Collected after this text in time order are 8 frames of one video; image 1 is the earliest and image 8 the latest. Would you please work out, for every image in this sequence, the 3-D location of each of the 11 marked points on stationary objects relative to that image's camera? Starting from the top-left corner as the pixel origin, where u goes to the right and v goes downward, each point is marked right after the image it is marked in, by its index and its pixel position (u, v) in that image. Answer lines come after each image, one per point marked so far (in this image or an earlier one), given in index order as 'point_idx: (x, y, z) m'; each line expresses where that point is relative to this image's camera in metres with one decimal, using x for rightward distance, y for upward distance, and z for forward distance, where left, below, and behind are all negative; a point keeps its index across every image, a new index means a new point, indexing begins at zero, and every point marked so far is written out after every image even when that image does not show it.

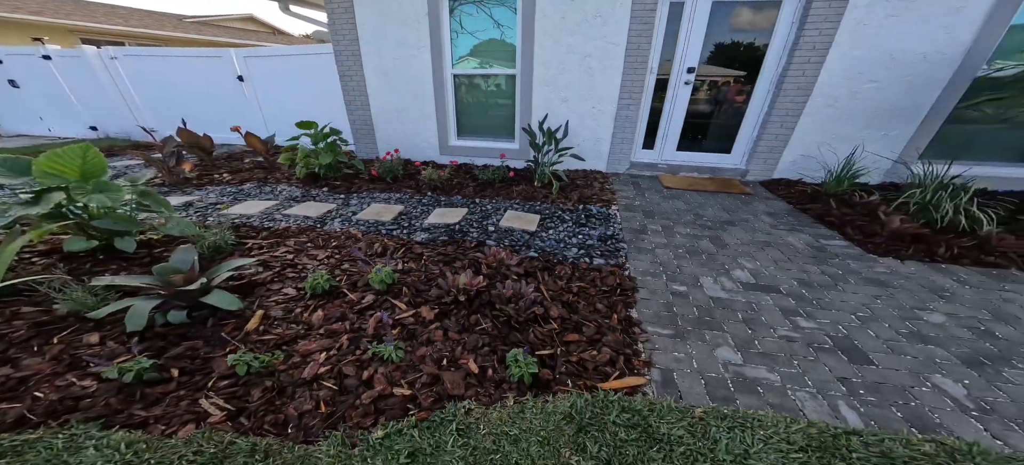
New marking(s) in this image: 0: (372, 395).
0: (-0.6, -0.7, +1.4) m
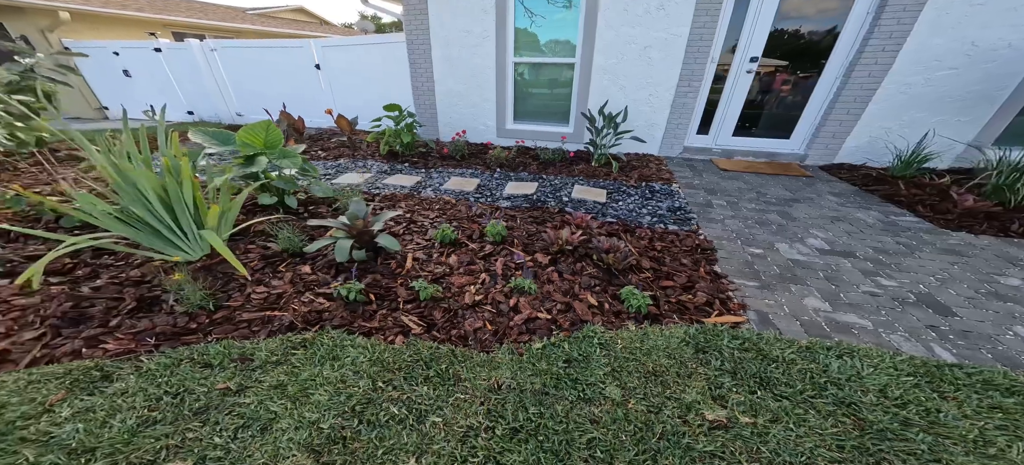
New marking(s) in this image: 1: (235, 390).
0: (0.0, -0.4, +1.7) m
1: (-1.1, -0.6, +1.3) m
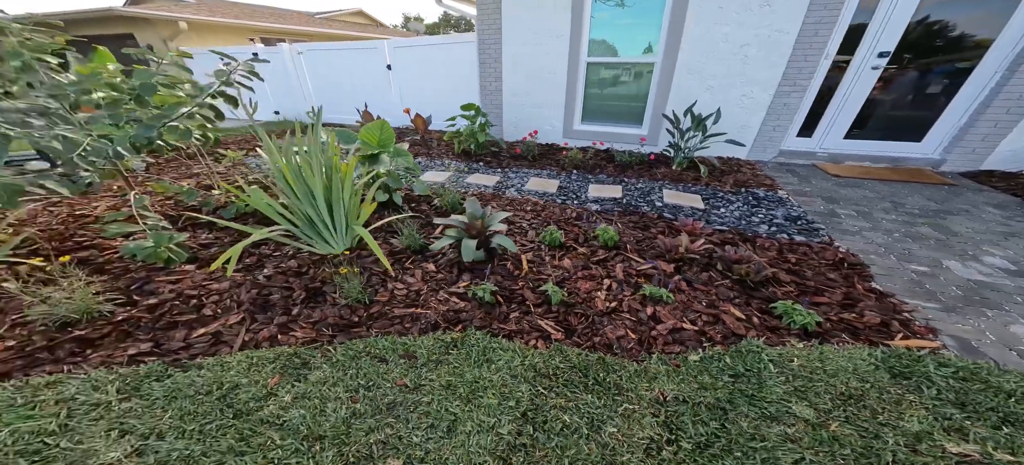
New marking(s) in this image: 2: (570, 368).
0: (+0.8, -0.5, +1.6) m
1: (-0.4, -0.6, +1.3) m
2: (+0.3, -0.6, +1.4) m
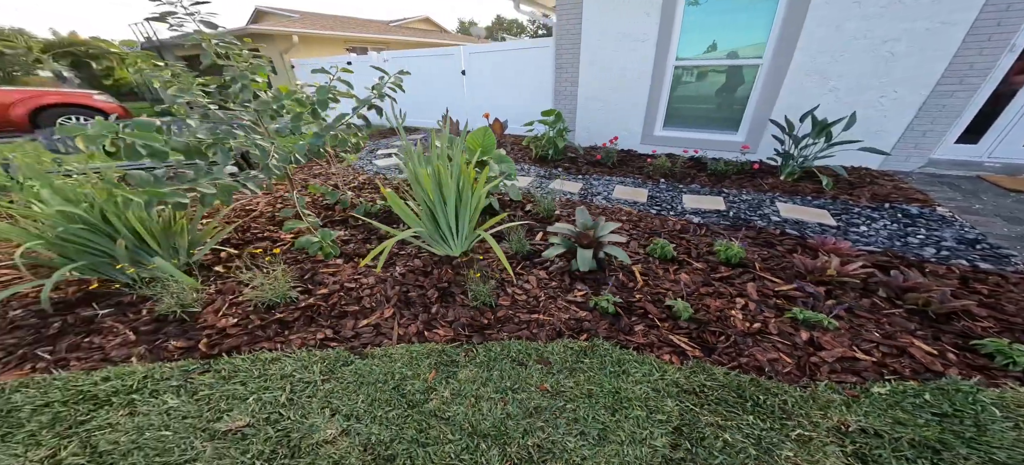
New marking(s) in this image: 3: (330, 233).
0: (+1.4, -0.6, +1.4) m
1: (+0.2, -0.6, +1.3) m
2: (+0.8, -0.7, +1.4) m
3: (-1.0, 0.0, +1.8) m
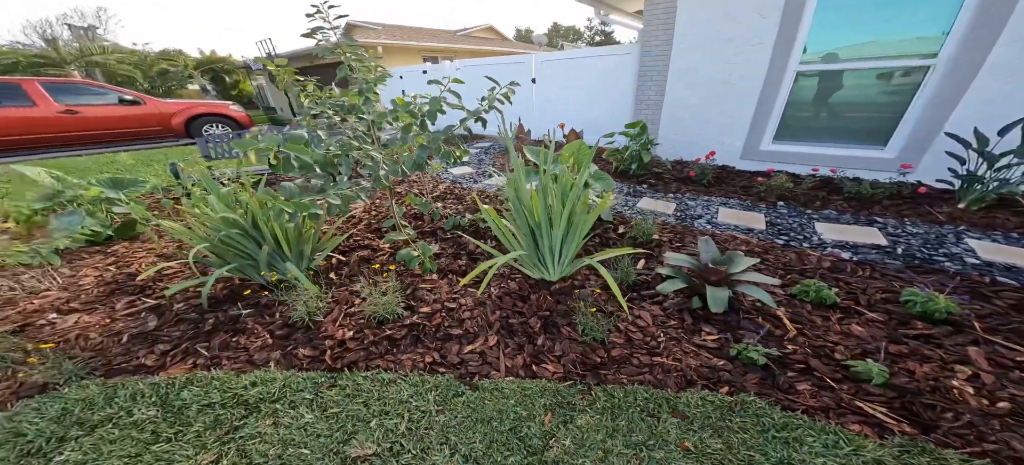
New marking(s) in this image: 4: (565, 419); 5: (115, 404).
0: (+1.8, -0.8, +1.0) m
1: (+0.6, -0.7, +1.1) m
2: (+1.3, -0.8, +1.0) m
3: (-0.4, -0.1, +1.8) m
4: (+0.2, -0.7, +1.1) m
5: (-1.3, -0.6, +1.1) m
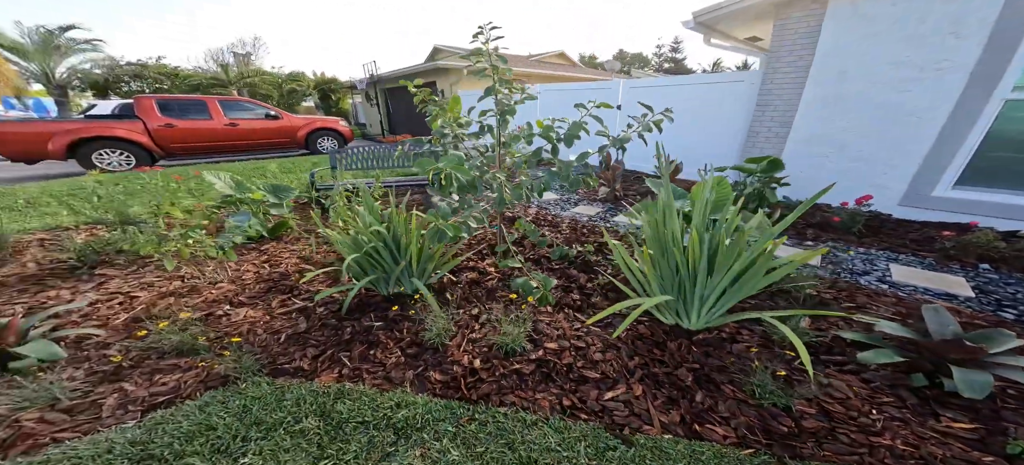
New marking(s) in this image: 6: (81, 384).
0: (+2.2, -1.0, +0.5) m
1: (+1.0, -0.9, +0.8) m
2: (+1.7, -1.0, +0.6) m
3: (+0.2, -0.2, +1.7) m
4: (+0.7, -0.8, +0.9) m
5: (-0.8, -0.6, +1.1) m
6: (-1.5, -0.6, +1.2) m
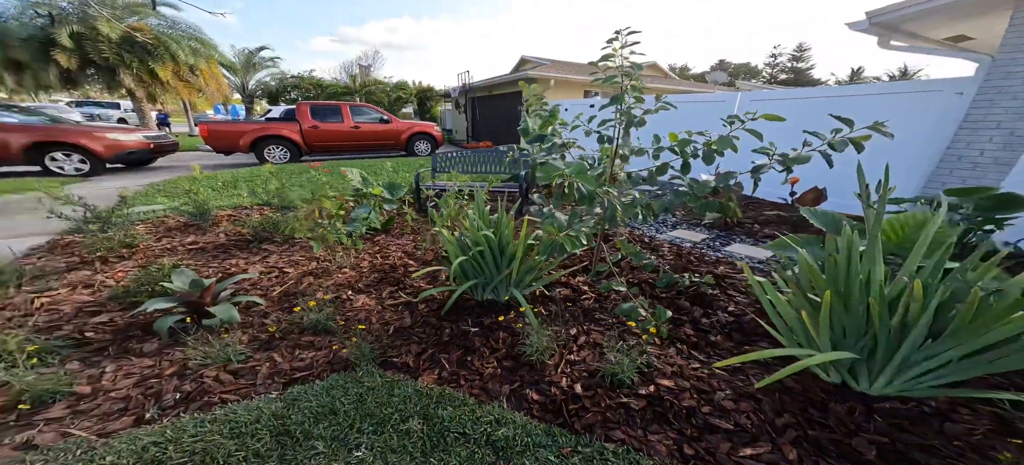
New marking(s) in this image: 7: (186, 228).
0: (+2.3, -1.3, -0.1) m
1: (+1.2, -1.1, +0.4) m
2: (+1.8, -1.3, +0.1) m
3: (+0.7, -0.3, +1.5) m
4: (+0.9, -0.9, +0.6) m
5: (-0.4, -0.6, +1.2) m
6: (-1.1, -0.5, +1.4) m
7: (-2.5, 0.0, +2.7) m
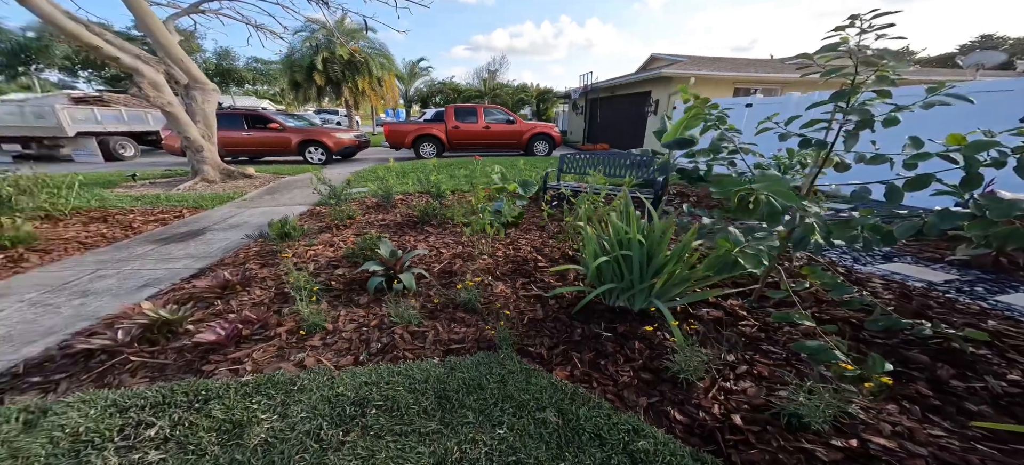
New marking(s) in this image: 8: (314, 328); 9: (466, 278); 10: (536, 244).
0: (+2.2, -1.5, -0.8) m
1: (+1.4, -1.2, 0.0) m
2: (+1.8, -1.4, -0.5) m
3: (+1.3, -0.4, +1.2) m
4: (+1.2, -1.0, +0.3) m
5: (+0.1, -0.6, +1.2) m
6: (-0.5, -0.4, +1.7) m
7: (-1.4, +0.2, +3.3) m
8: (-0.9, -0.4, +1.5) m
9: (-0.3, -0.3, +2.0) m
10: (+0.2, -0.1, +2.6) m
